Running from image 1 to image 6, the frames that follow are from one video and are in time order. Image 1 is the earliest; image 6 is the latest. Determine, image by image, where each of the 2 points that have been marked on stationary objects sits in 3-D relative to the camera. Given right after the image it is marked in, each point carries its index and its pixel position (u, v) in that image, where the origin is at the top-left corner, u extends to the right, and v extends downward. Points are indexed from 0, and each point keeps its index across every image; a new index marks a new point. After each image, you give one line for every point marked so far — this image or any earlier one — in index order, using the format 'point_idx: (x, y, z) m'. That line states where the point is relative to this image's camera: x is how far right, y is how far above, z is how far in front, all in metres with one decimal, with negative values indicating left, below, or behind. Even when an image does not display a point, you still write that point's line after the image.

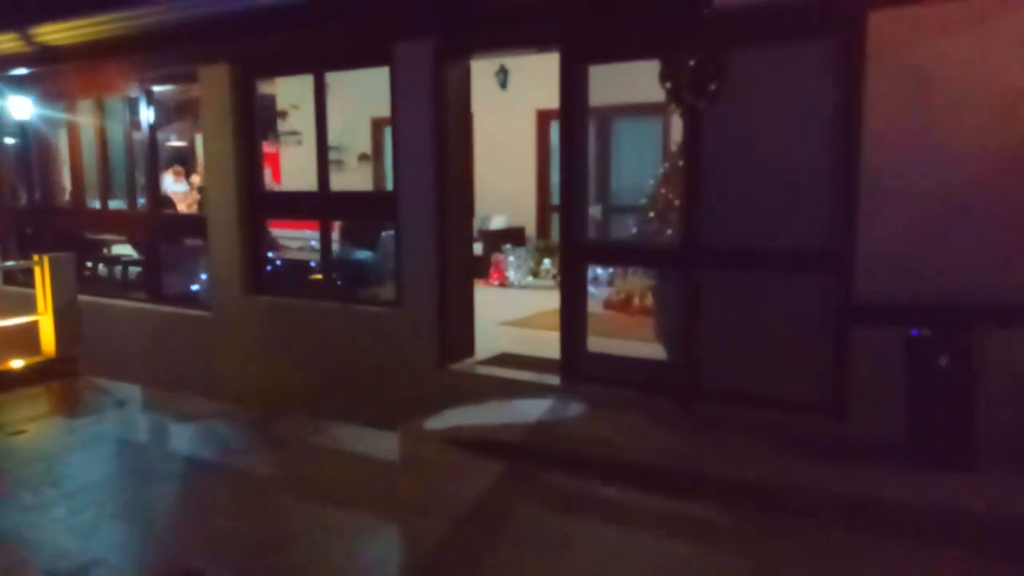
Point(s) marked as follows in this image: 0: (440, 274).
0: (-0.4, +0.1, +4.7) m
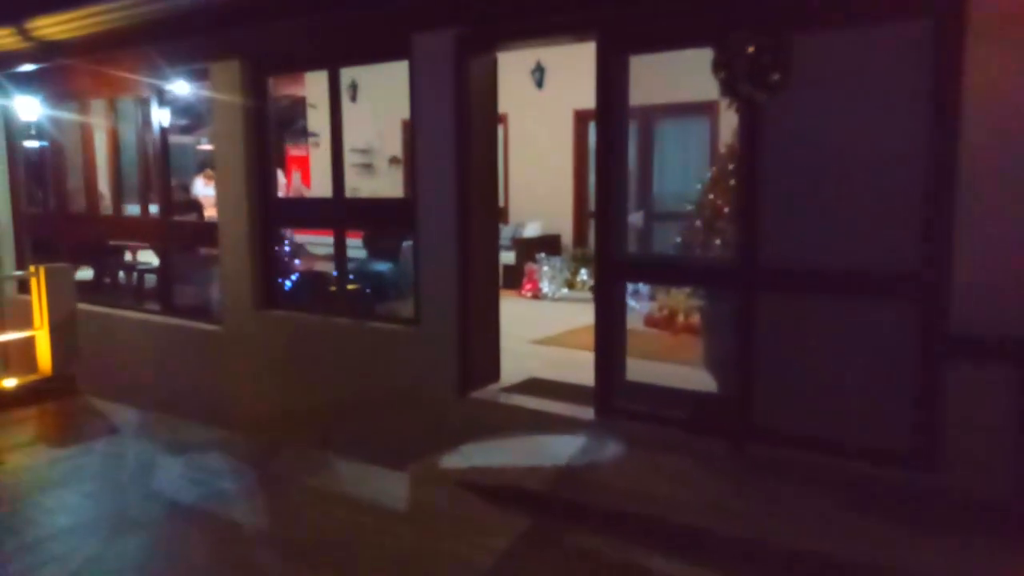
0: (-0.3, 0.0, +4.2) m
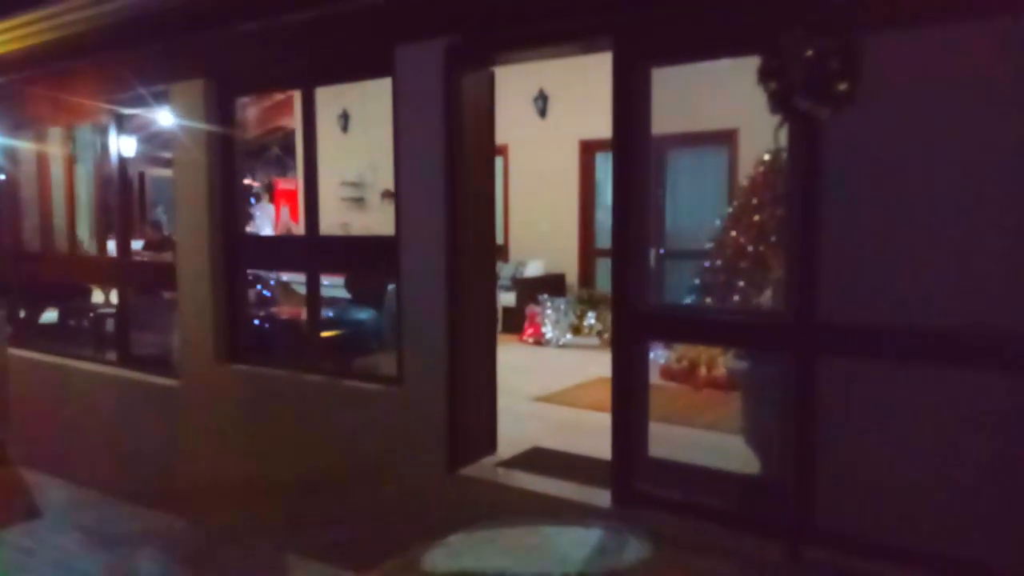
0: (-0.3, -0.2, +3.6) m
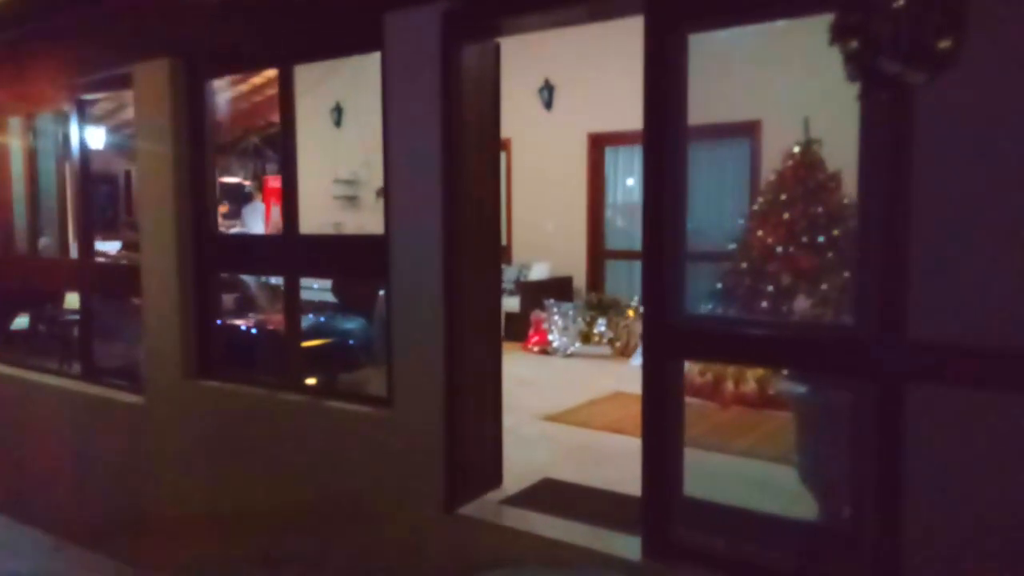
0: (-0.2, -0.3, +3.1) m
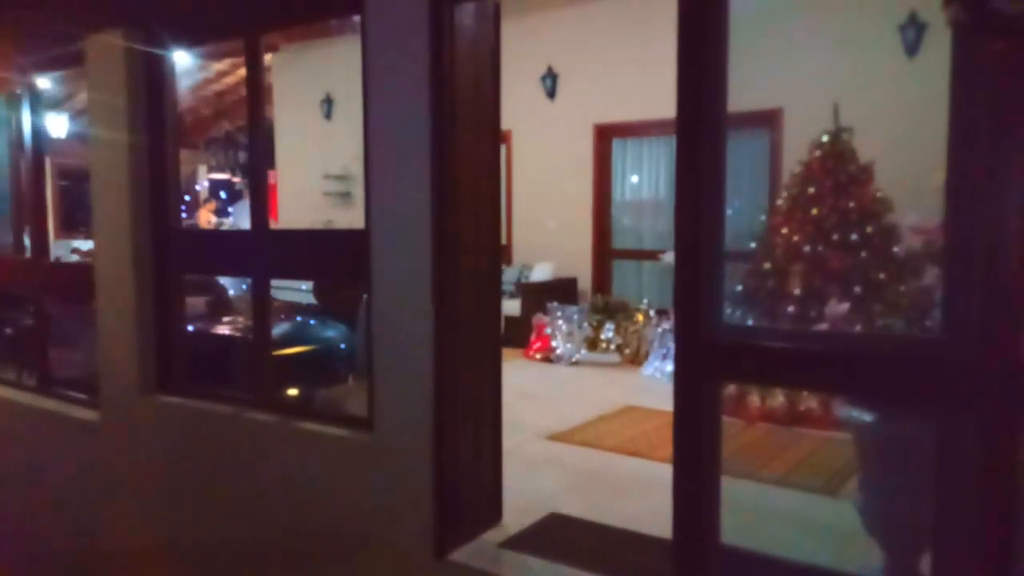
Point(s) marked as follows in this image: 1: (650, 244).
0: (-0.2, -0.3, +2.6) m
1: (+1.2, +0.4, +7.2) m
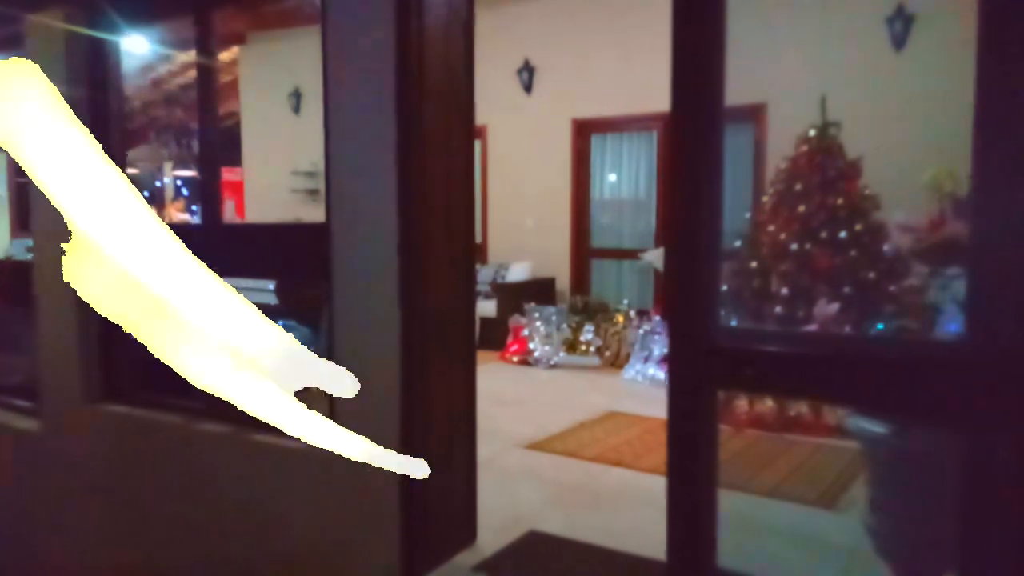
0: (-0.3, -0.3, +2.4) m
1: (+1.0, +0.4, +7.0) m
